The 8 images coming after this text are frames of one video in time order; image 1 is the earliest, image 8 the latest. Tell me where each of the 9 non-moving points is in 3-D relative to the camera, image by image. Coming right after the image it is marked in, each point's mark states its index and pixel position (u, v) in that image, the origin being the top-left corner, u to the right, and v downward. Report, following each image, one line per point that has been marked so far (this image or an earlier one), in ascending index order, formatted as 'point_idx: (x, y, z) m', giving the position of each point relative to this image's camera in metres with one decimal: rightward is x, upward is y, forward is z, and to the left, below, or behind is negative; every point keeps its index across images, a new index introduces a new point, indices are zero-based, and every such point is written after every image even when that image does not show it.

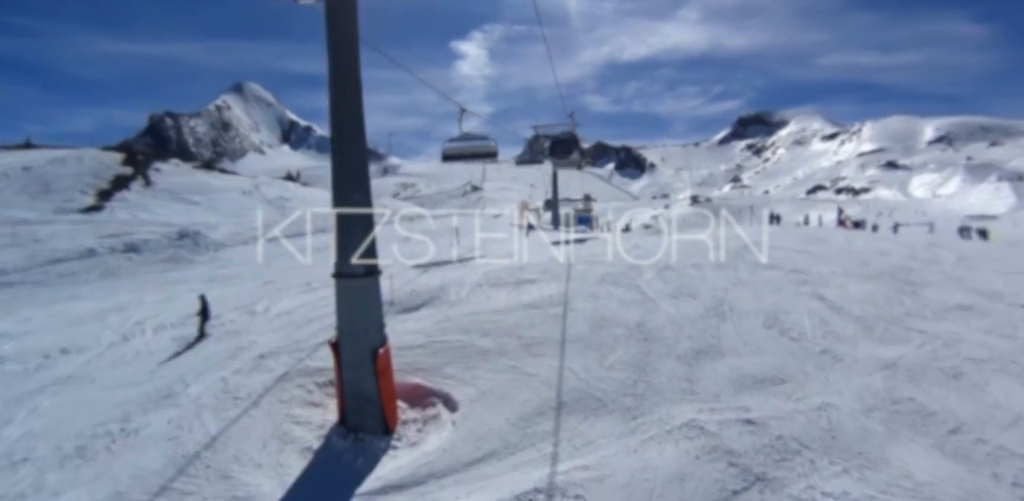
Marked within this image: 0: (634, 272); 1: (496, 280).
0: (+2.4, -0.4, +10.6) m
1: (-0.3, -0.5, +10.2) m
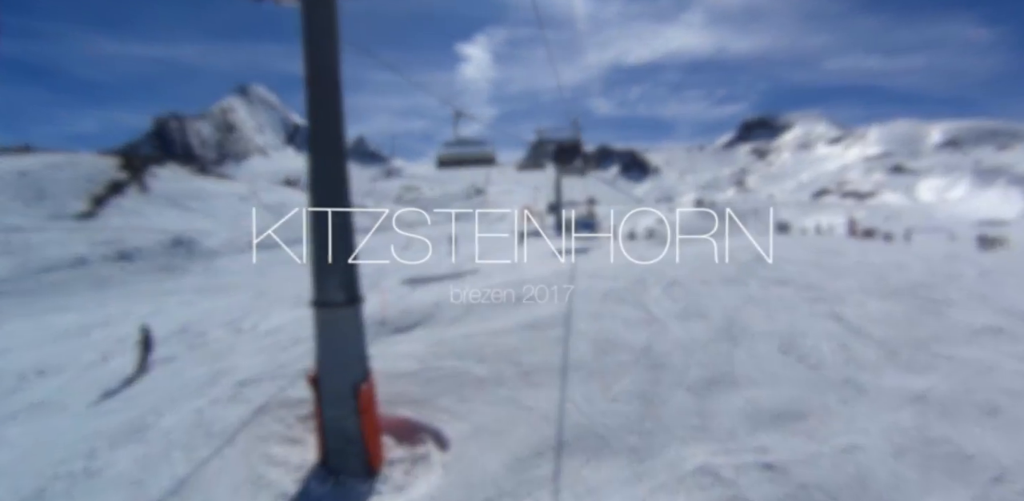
0: (+2.4, -0.7, +10.1) m
1: (-0.3, -0.8, +9.7) m
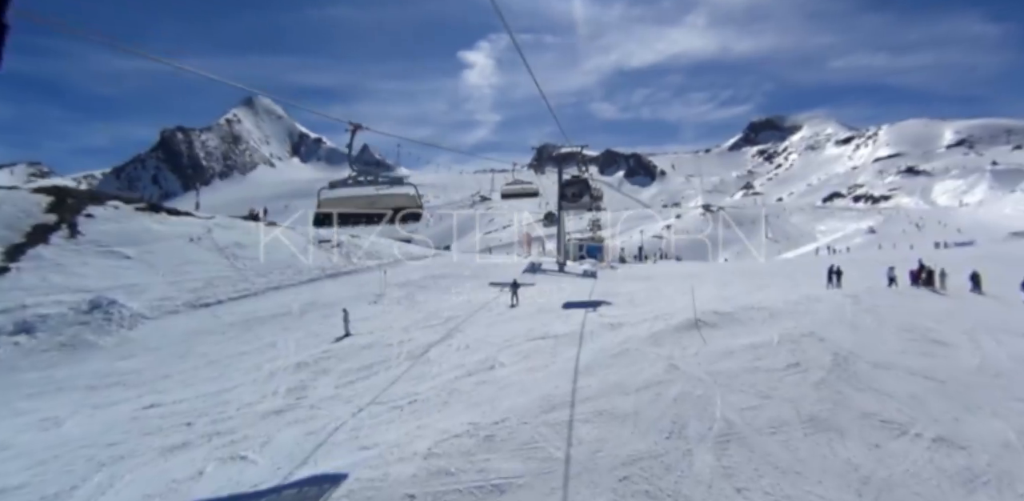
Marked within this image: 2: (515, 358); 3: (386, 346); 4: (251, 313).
0: (+1.9, -2.4, +6.4) m
1: (-0.8, -2.5, +6.0) m
2: (0.0, -2.0, +10.3) m
3: (-3.1, -2.3, +13.0) m
4: (-8.5, -1.8, +17.5) m
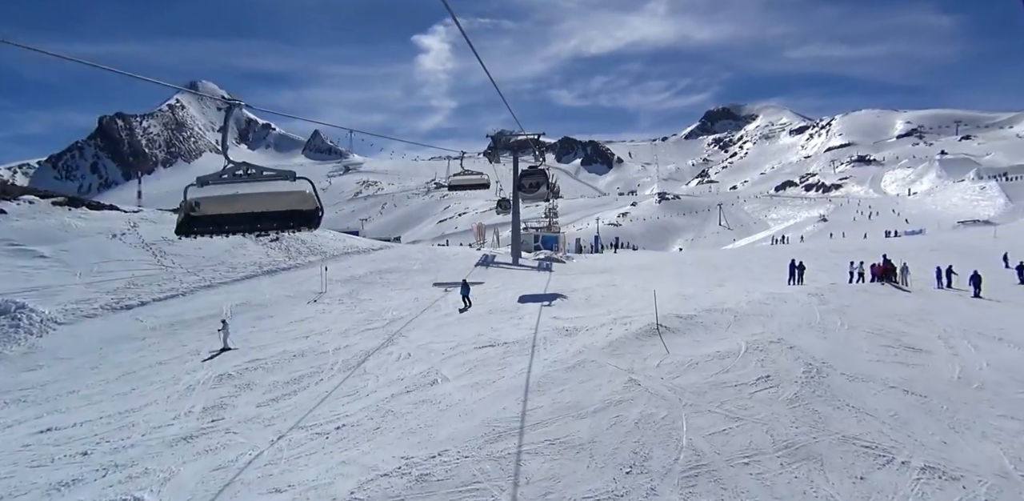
0: (+1.3, -2.5, +5.5) m
1: (-1.4, -2.6, +4.9) m
2: (-0.9, -2.0, +9.2) m
3: (-4.2, -2.2, +11.8) m
4: (-9.9, -1.7, +15.8) m
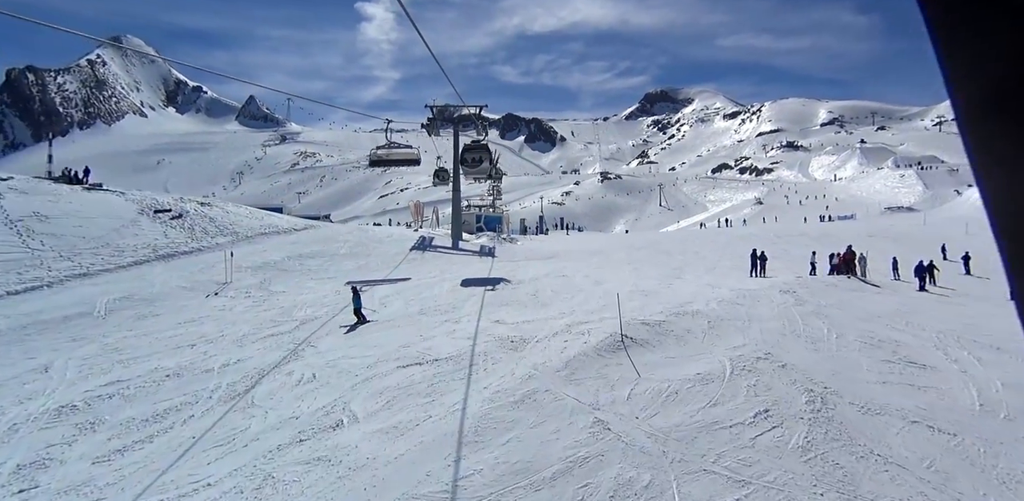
0: (+0.8, -2.6, +3.6) m
1: (-1.8, -2.7, +2.8) m
2: (-1.8, -2.0, +7.1) m
3: (-5.3, -2.1, +9.3) m
4: (-11.4, -1.4, +12.6) m
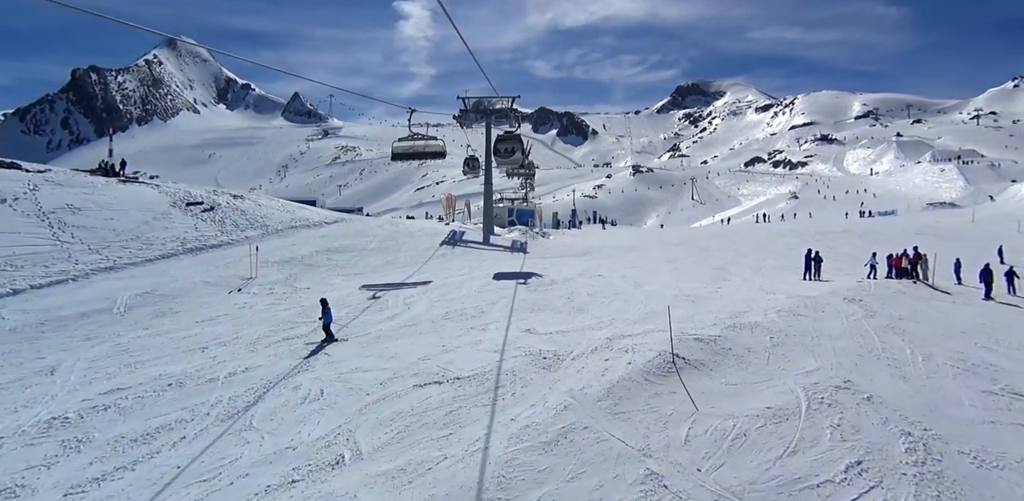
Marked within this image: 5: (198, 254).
0: (+0.9, -2.7, +2.5) m
1: (-1.8, -2.9, +1.8) m
2: (-1.5, -2.1, +6.1) m
3: (-4.8, -2.1, +8.5) m
4: (-10.7, -1.2, +12.2) m
5: (-9.6, -0.1, +16.5) m
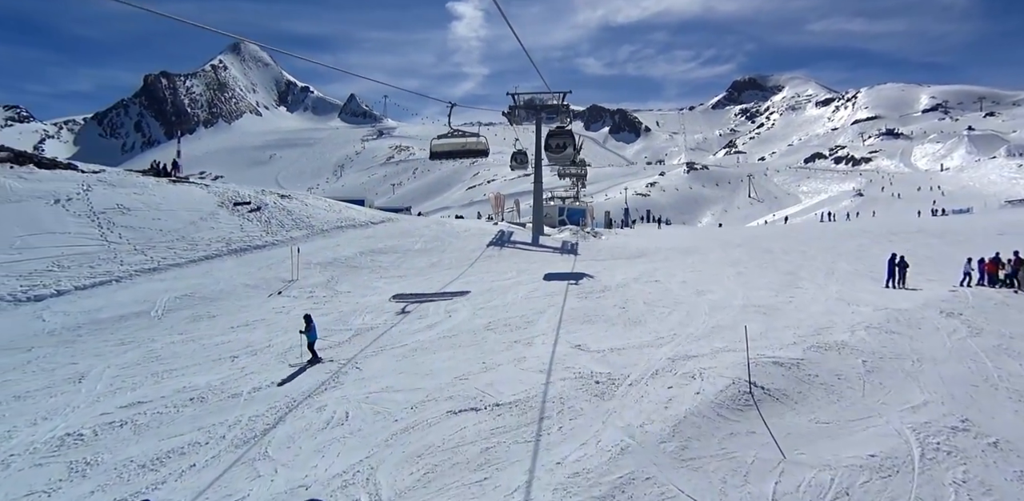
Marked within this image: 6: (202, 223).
0: (+1.0, -2.9, +1.4) m
1: (-1.7, -3.0, +0.9) m
2: (-1.0, -2.2, +5.2) m
3: (-4.2, -2.2, +7.9) m
4: (-9.6, -1.2, +12.2) m
5: (-8.2, -0.1, +16.3) m
6: (-10.1, +0.9, +17.5) m
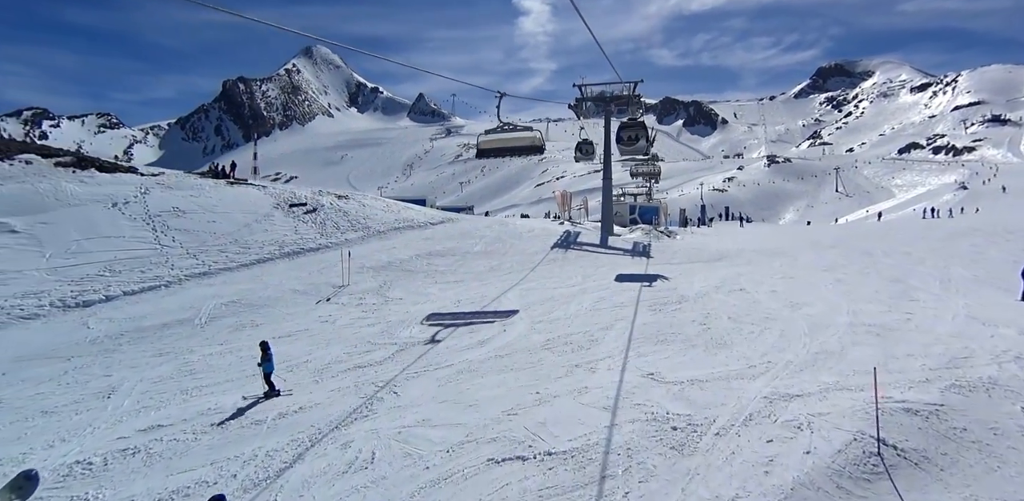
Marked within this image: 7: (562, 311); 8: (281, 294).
0: (+0.8, -3.1, 0.0) m
1: (-1.9, -3.2, -0.1) m
2: (-0.7, -2.4, +4.0) m
3: (-3.4, -2.3, +7.1) m
4: (-8.3, -1.3, +12.0) m
5: (-6.4, -0.2, +16.0) m
6: (-8.1, +0.8, +17.4) m
7: (+1.1, -1.3, +11.7) m
8: (-5.7, -1.1, +13.3) m
